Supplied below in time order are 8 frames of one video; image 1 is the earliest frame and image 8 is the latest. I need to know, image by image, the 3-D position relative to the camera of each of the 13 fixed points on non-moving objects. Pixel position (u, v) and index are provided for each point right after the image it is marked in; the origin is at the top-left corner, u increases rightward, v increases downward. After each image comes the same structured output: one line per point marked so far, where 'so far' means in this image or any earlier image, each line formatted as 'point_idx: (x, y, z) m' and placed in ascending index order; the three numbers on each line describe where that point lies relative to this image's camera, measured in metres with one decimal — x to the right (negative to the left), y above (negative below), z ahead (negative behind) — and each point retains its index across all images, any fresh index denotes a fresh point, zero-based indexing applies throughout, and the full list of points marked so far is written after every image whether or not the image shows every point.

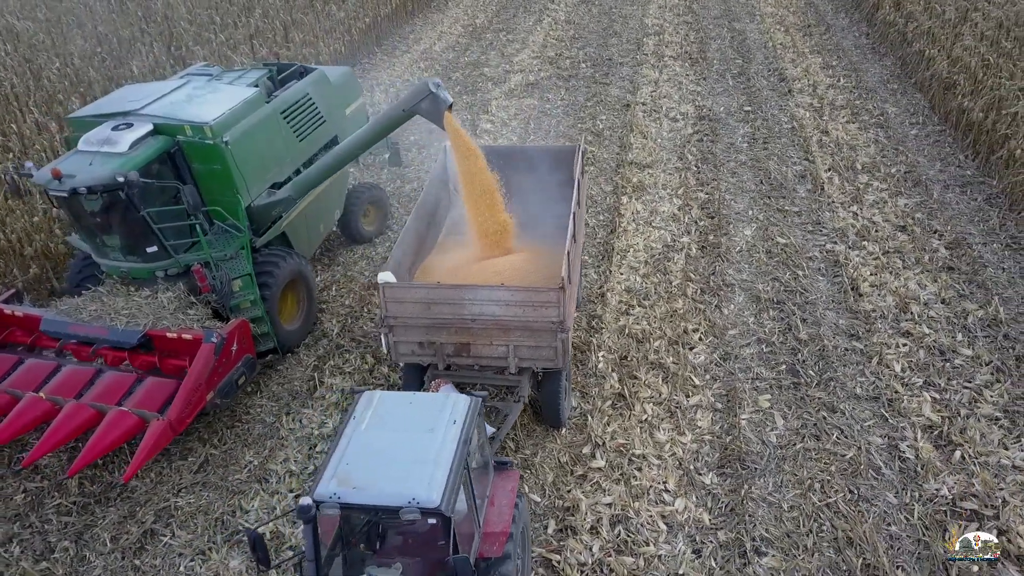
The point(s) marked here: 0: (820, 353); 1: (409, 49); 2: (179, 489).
0: (+2.3, -0.5, +5.9) m
1: (-1.9, +4.3, +14.2) m
2: (-2.1, -1.3, +5.1) m
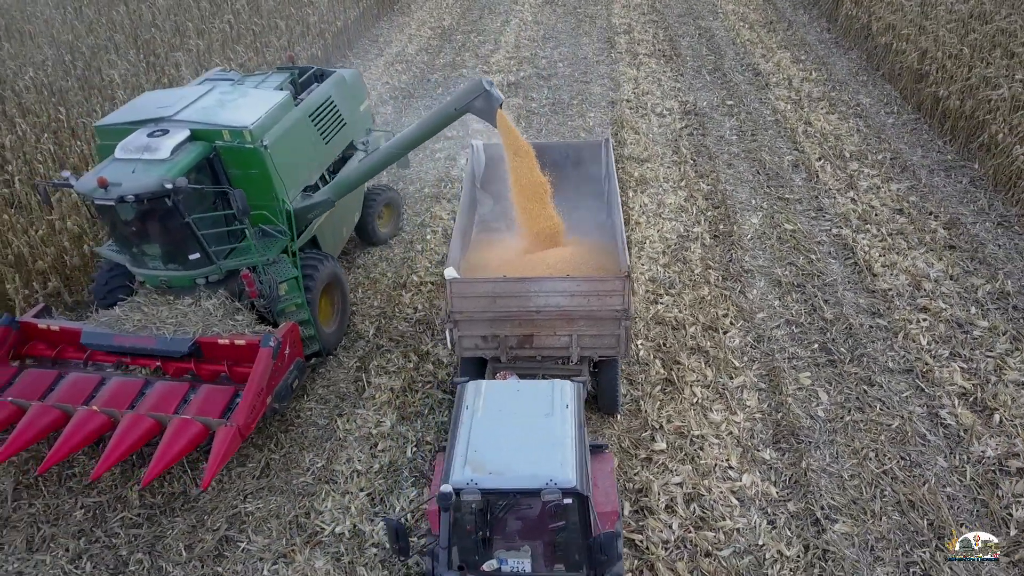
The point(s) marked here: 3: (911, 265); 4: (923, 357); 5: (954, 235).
0: (+2.6, -0.3, +6.2) m
1: (-2.3, +4.2, +14.2) m
2: (-1.7, -1.3, +5.1) m
3: (+3.5, +0.2, +6.9) m
4: (+3.0, -0.5, +5.8) m
5: (+4.1, +0.5, +7.4) m
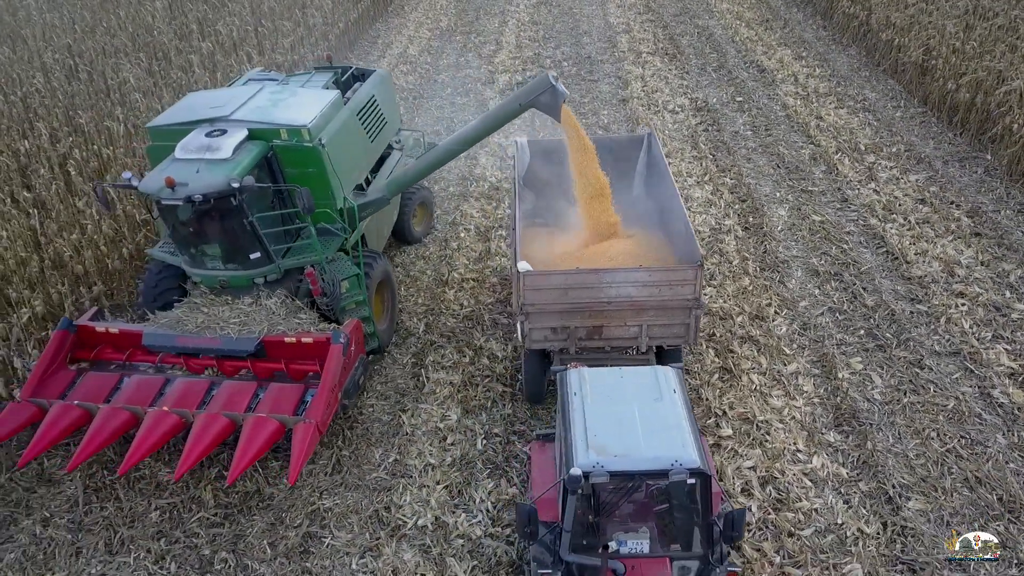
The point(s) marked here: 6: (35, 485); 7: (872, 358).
0: (+3.0, -0.2, +6.4) m
1: (-2.3, +4.2, +14.2) m
2: (-1.2, -1.3, +5.1) m
3: (+3.8, +0.3, +7.1) m
4: (+3.4, -0.4, +6.0) m
5: (+4.4, +0.6, +7.6) m
6: (-3.1, -1.3, +5.3) m
7: (+2.7, -0.5, +5.9) m
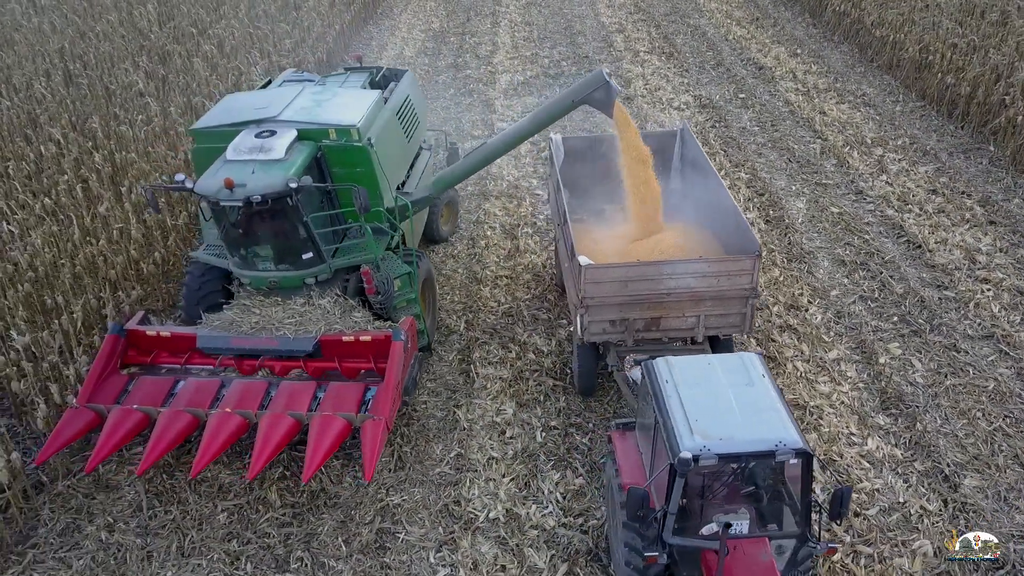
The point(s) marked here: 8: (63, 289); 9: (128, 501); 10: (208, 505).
0: (+3.4, -0.1, +6.5) m
1: (-2.4, +4.1, +14.2) m
2: (-0.8, -1.3, +5.1) m
3: (+4.1, +0.4, +7.3) m
4: (+3.8, -0.3, +6.2) m
5: (+4.7, +0.7, +7.8) m
6: (-2.7, -1.3, +5.2) m
7: (+3.0, -0.4, +6.1) m
8: (-3.6, 0.0, +6.4) m
9: (-2.5, -1.4, +5.1) m
10: (-1.9, -1.4, +5.0) m
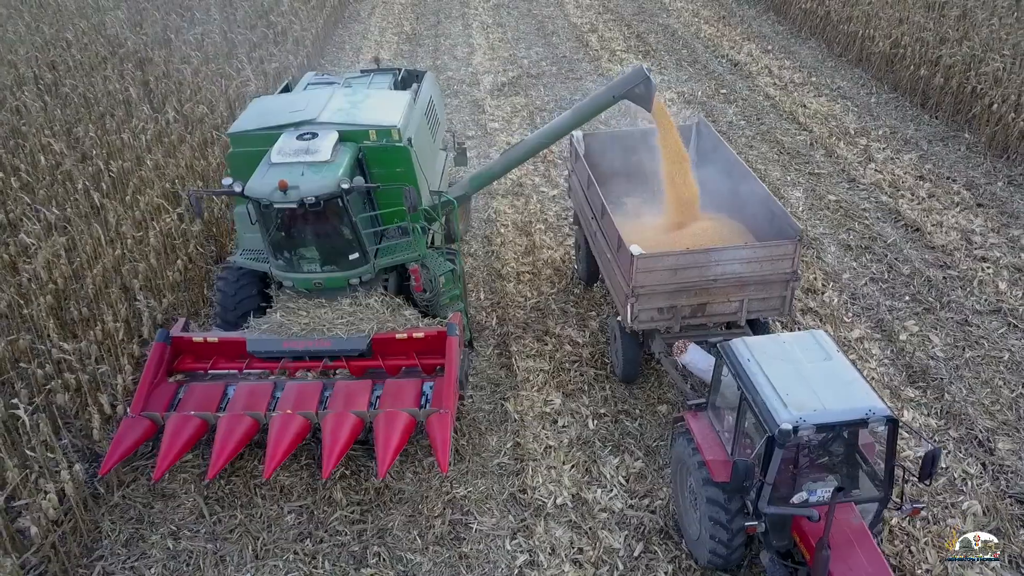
0: (+3.6, 0.0, +6.9) m
1: (-2.8, +4.1, +14.1) m
2: (-0.4, -1.2, +5.2) m
3: (+4.3, +0.6, +7.8) m
4: (+4.0, -0.1, +6.6) m
5: (+4.8, +1.0, +8.3) m
6: (-2.3, -1.4, +5.2) m
7: (+3.3, -0.3, +6.5) m
8: (-3.3, -0.1, +6.3) m
9: (-2.1, -1.4, +5.1) m
10: (-1.5, -1.4, +5.1) m
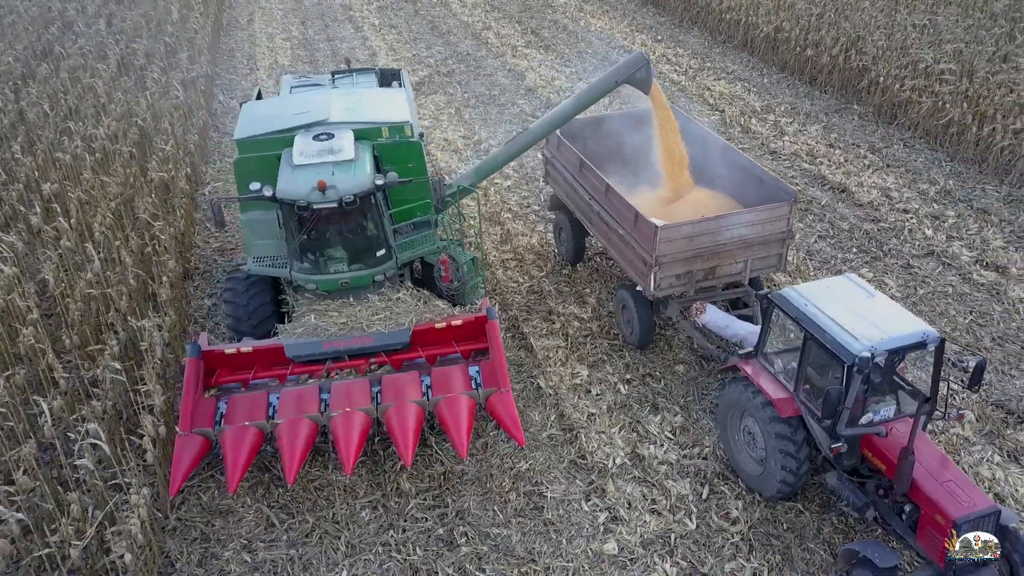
0: (+3.5, +0.5, +7.8) m
1: (-4.5, +3.8, +13.7) m
2: (0.0, -1.1, +5.4) m
3: (+3.9, +1.2, +8.7) m
4: (+4.0, +0.4, +7.6) m
5: (+4.3, +1.5, +9.3) m
6: (-1.9, -1.4, +5.0) m
7: (+3.3, +0.2, +7.3) m
8: (-3.2, -0.3, +6.0) m
9: (-1.6, -1.4, +5.0) m
10: (-1.1, -1.4, +5.1) m
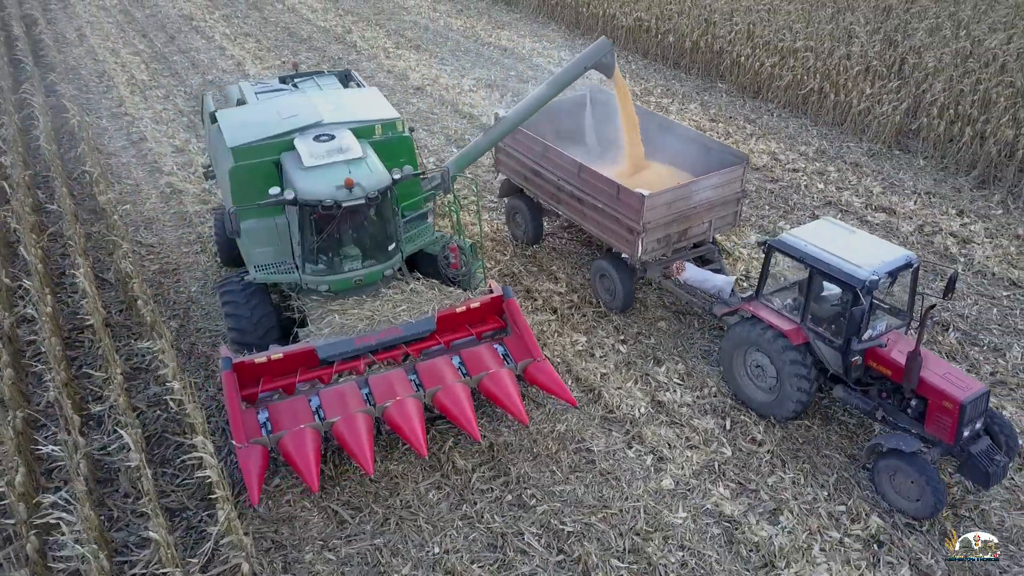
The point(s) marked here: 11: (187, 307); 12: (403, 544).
0: (+2.9, +1.0, +8.8) m
1: (-6.5, +3.3, +12.8) m
2: (+0.2, -1.0, +5.7) m
3: (+3.0, +1.7, +9.9) m
4: (+3.4, +1.0, +8.7) m
5: (+3.2, +2.1, +10.5) m
6: (-1.5, -1.5, +5.0) m
7: (+2.9, +0.7, +8.3) m
8: (-3.1, -0.5, +5.6) m
9: (-1.2, -1.5, +5.0) m
10: (-0.7, -1.3, +5.2) m
11: (-2.9, -0.2, +7.1) m
12: (-0.7, -1.5, +4.8) m
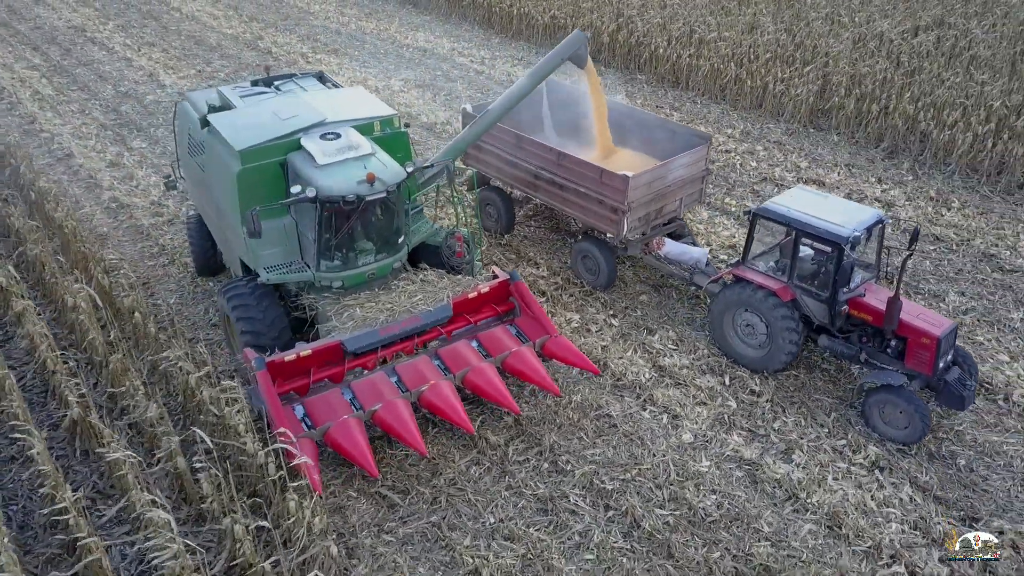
0: (+2.4, +1.4, +9.5) m
1: (-7.6, +2.9, +12.1) m
2: (+0.4, -0.8, +6.1) m
3: (+2.4, +2.0, +10.5) m
4: (+2.9, +1.4, +9.5) m
5: (+2.4, +2.4, +11.2) m
6: (-1.2, -1.4, +5.1) m
7: (+2.5, +1.0, +9.0) m
8: (-2.9, -0.6, +5.4) m
9: (-0.9, -1.4, +5.1) m
10: (-0.4, -1.2, +5.4) m
11: (-2.9, -0.3, +7.0) m
12: (-0.3, -1.4, +5.0) m
